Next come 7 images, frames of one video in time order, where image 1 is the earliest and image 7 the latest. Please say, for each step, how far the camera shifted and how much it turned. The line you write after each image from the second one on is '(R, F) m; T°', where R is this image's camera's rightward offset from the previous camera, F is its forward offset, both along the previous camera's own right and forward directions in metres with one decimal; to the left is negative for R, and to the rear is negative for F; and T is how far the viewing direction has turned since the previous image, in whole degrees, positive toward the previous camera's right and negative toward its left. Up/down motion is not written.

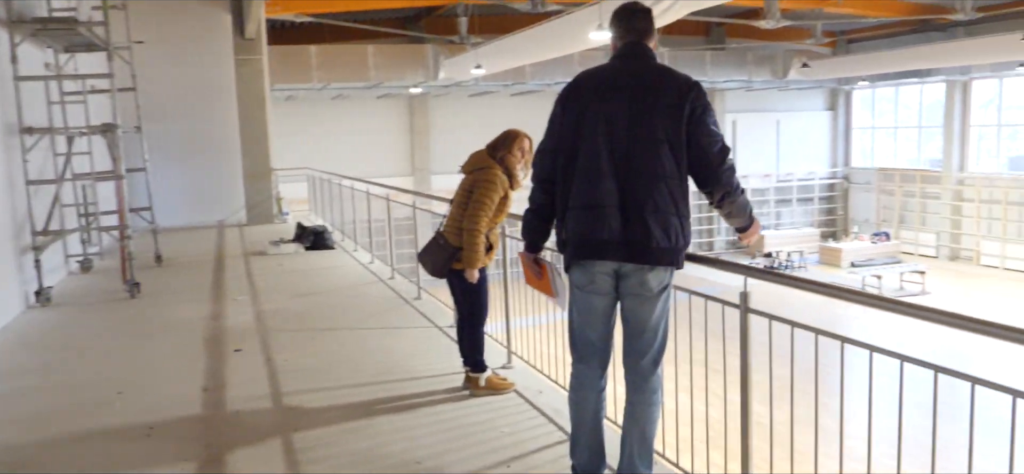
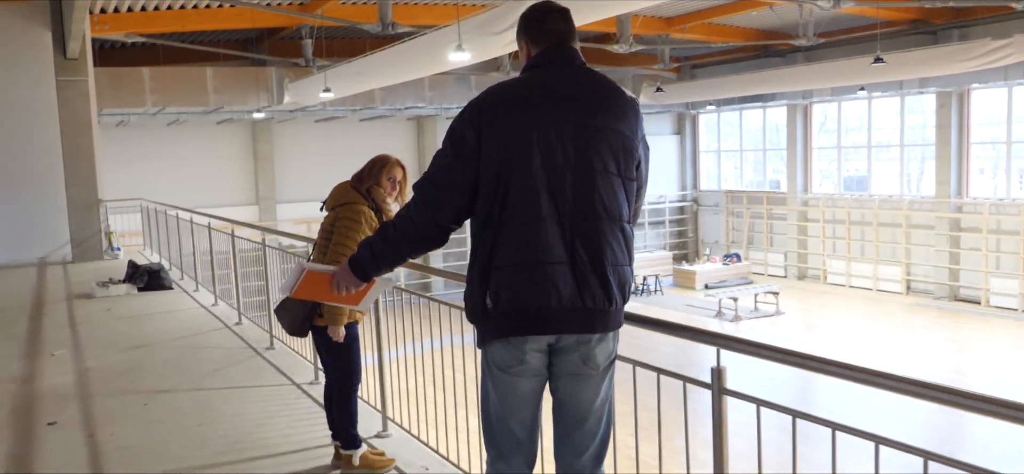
(-0.1, +0.4) m; +11°
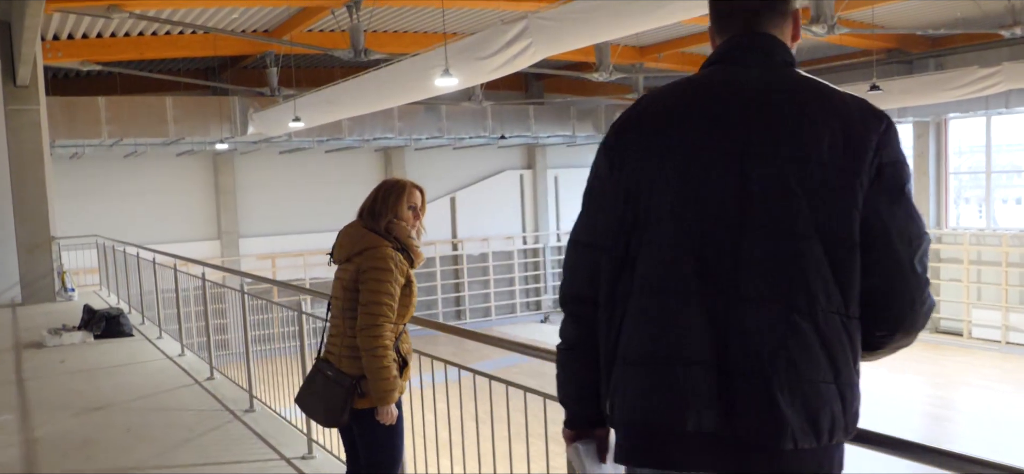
(-0.2, +0.4) m; +3°
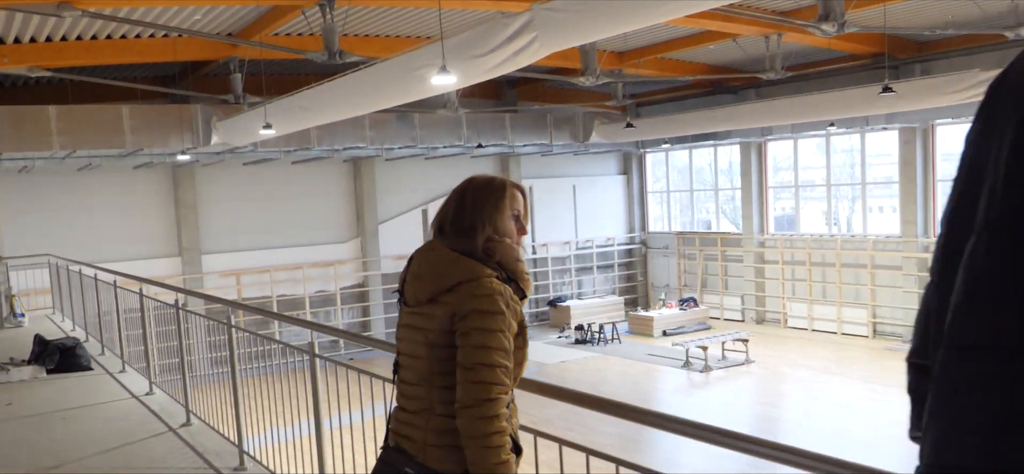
(-0.3, +0.5) m; +3°
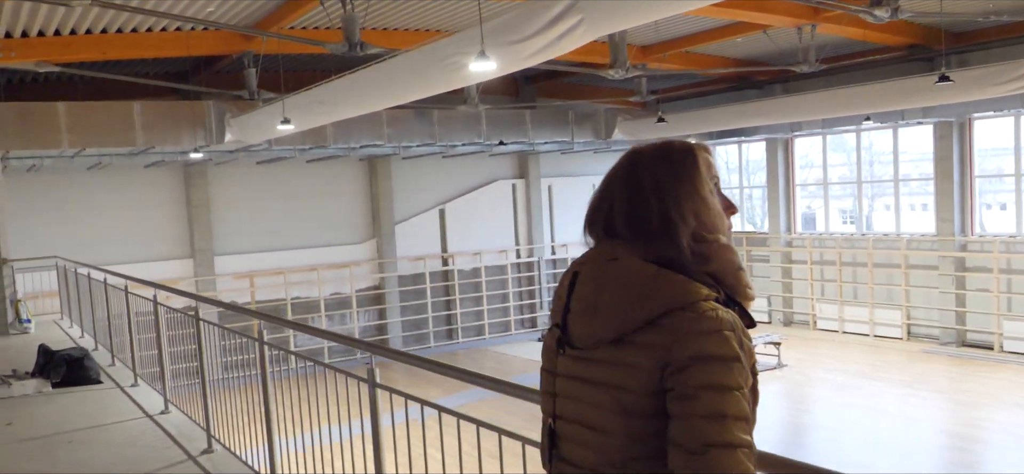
(-0.2, +0.4) m; -1°
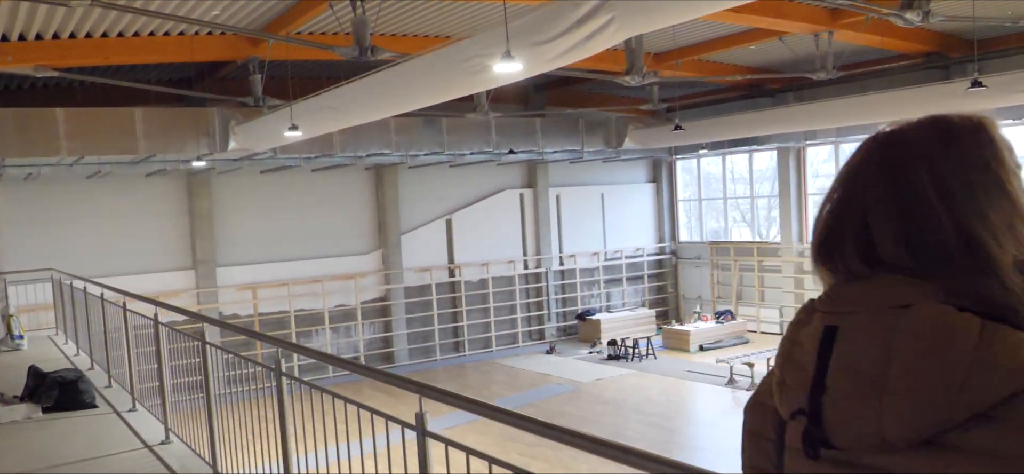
(-0.1, +0.3) m; 0°
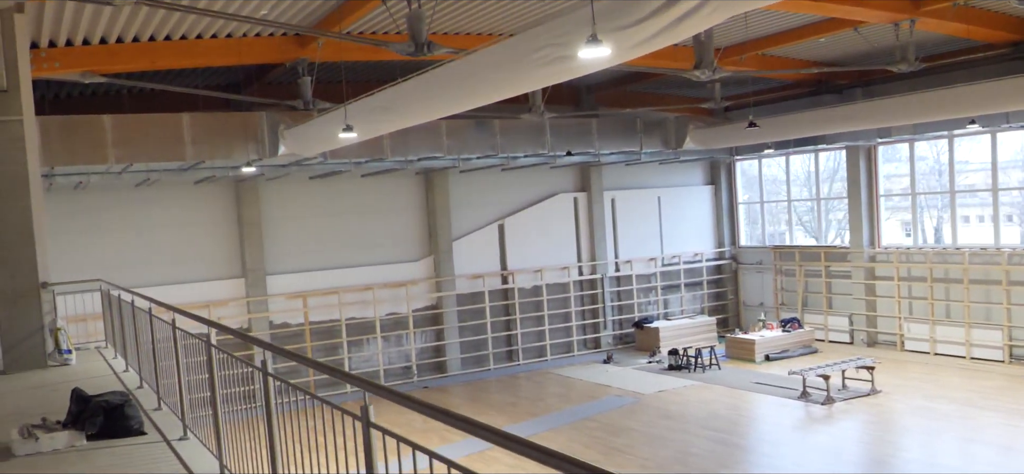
(-0.2, +0.5) m; -3°
